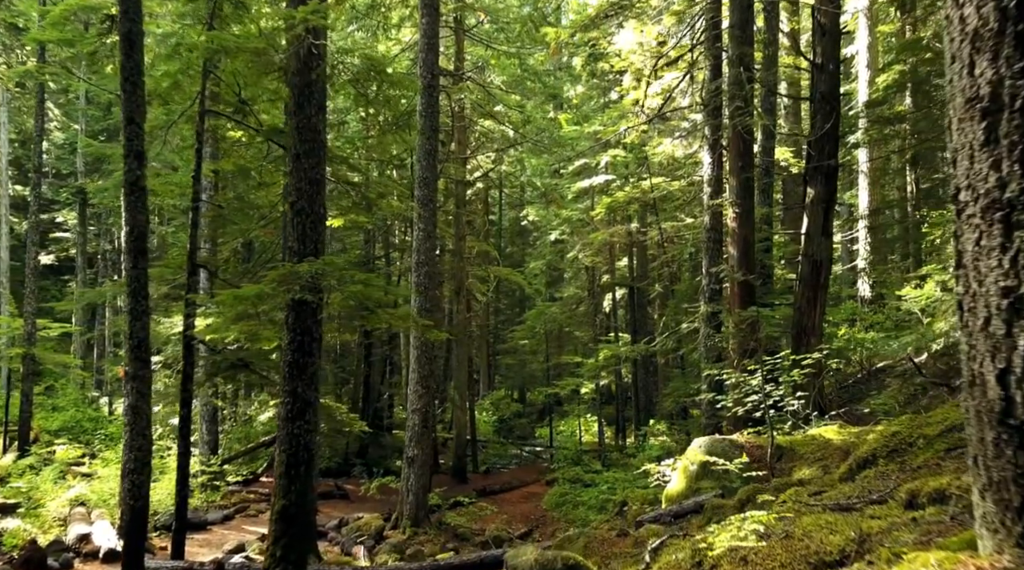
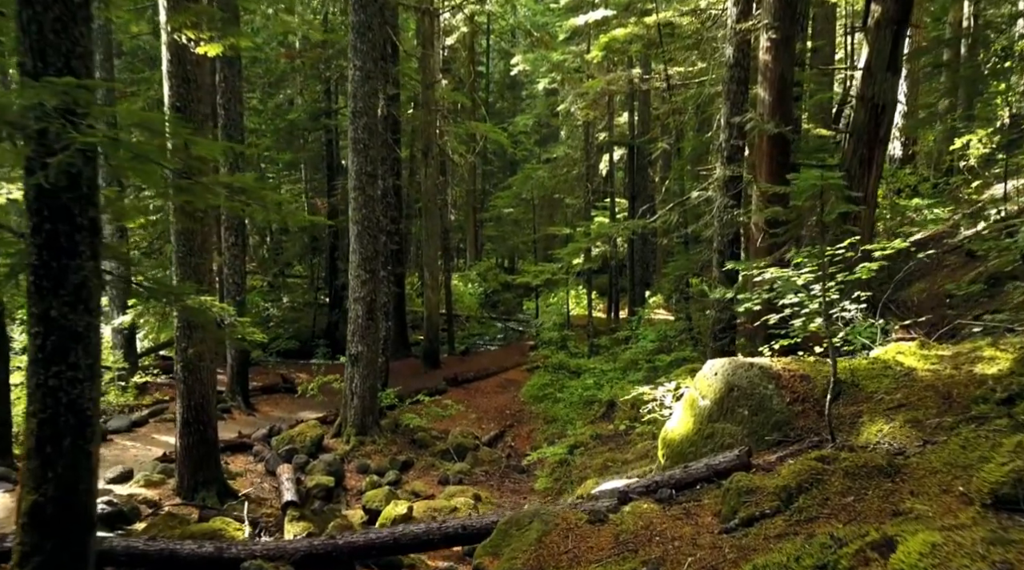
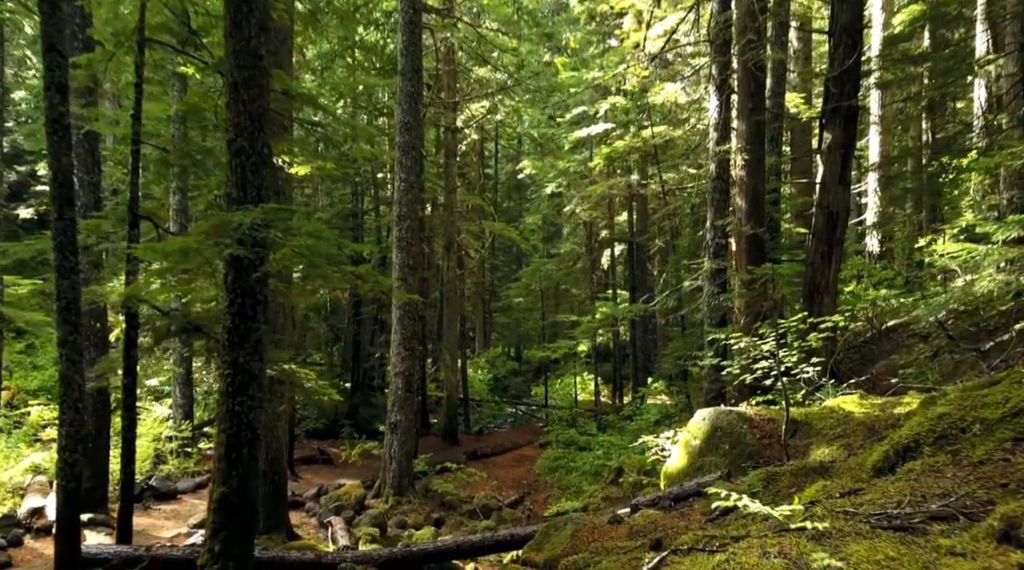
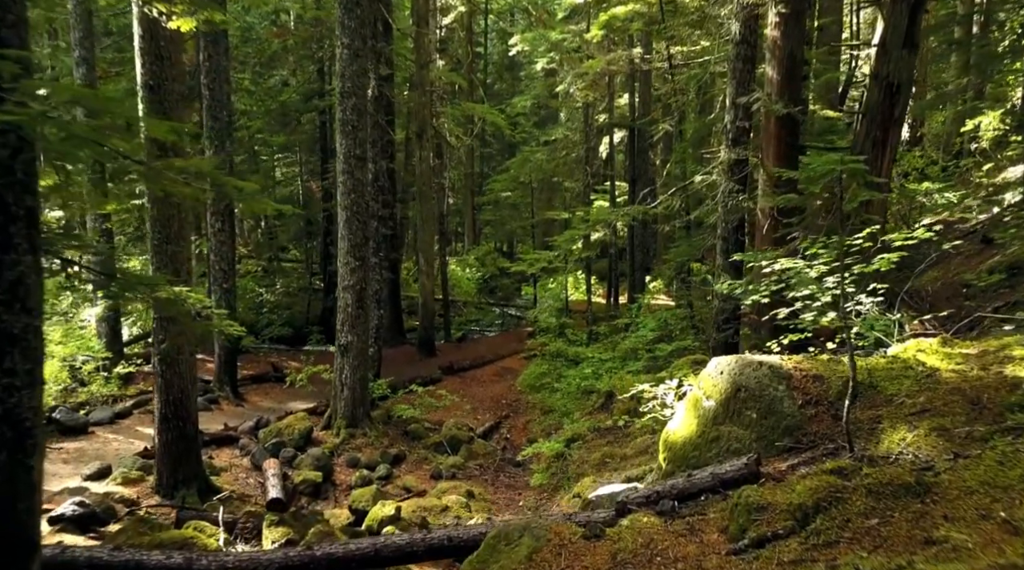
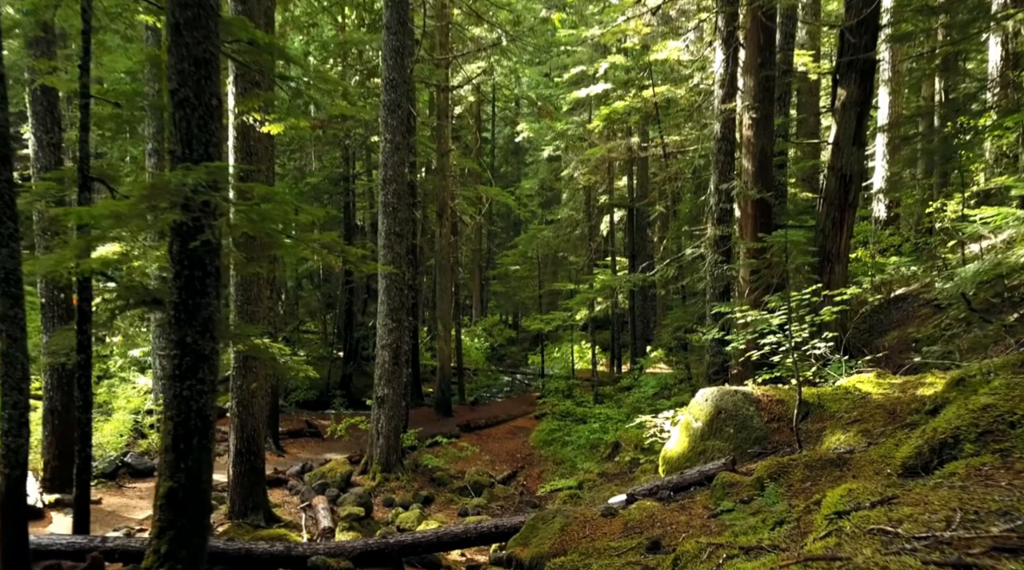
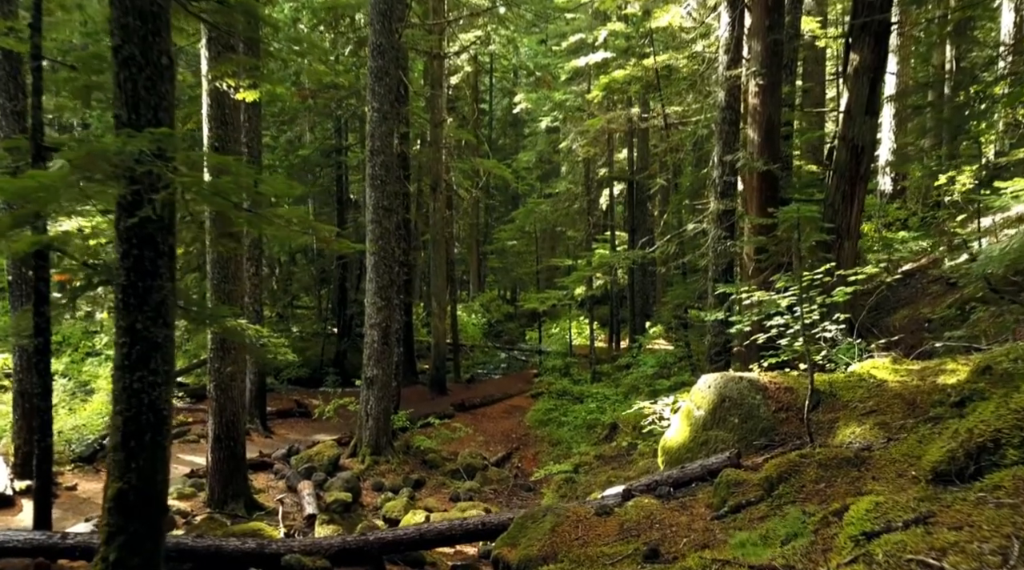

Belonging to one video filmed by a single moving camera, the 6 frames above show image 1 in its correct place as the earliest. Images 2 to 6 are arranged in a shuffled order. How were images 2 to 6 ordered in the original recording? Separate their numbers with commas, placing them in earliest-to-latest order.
3, 5, 6, 2, 4
